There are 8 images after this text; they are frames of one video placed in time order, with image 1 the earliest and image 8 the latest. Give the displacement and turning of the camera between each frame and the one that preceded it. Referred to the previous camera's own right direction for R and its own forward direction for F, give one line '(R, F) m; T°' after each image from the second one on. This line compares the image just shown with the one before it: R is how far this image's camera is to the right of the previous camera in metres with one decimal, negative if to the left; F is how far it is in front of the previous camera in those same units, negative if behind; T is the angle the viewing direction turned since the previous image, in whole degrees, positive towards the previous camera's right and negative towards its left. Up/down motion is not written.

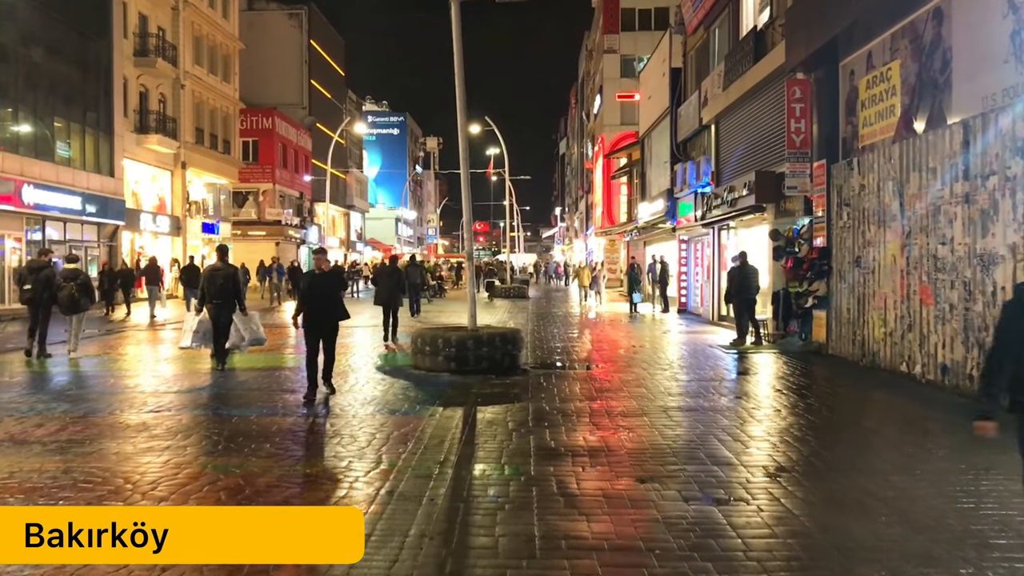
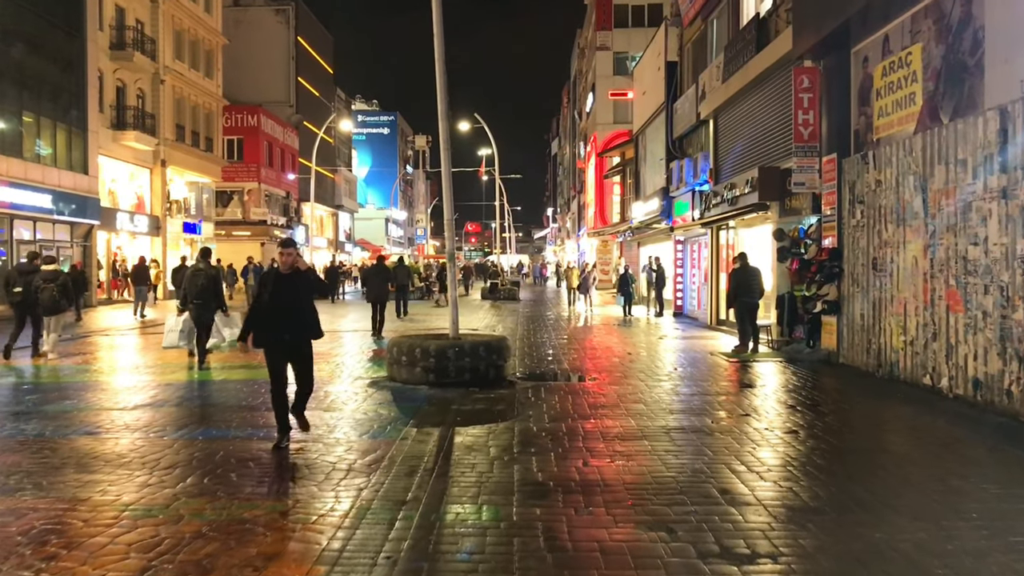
(+0.1, +0.9) m; +1°
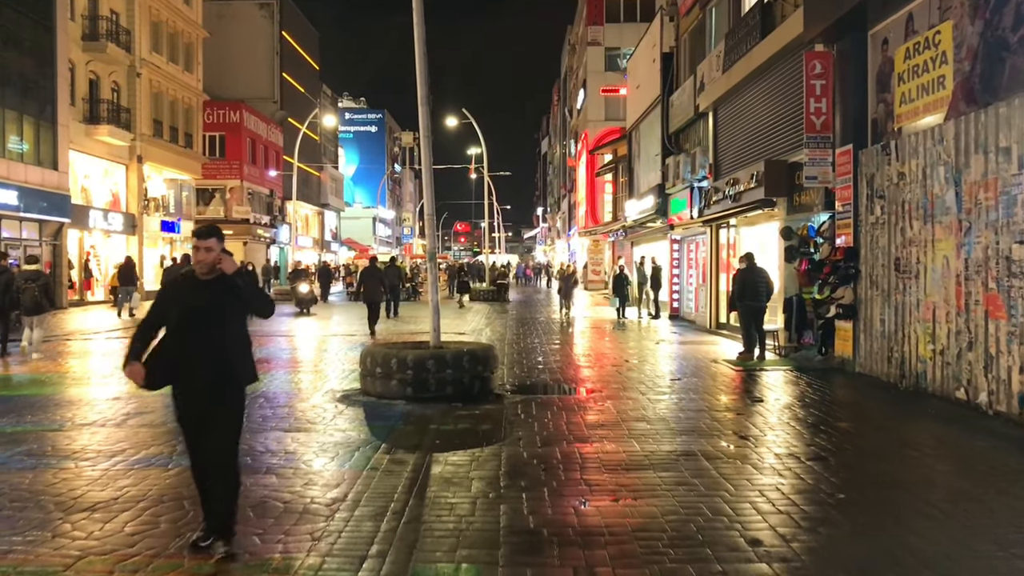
(0.0, +1.0) m; +1°
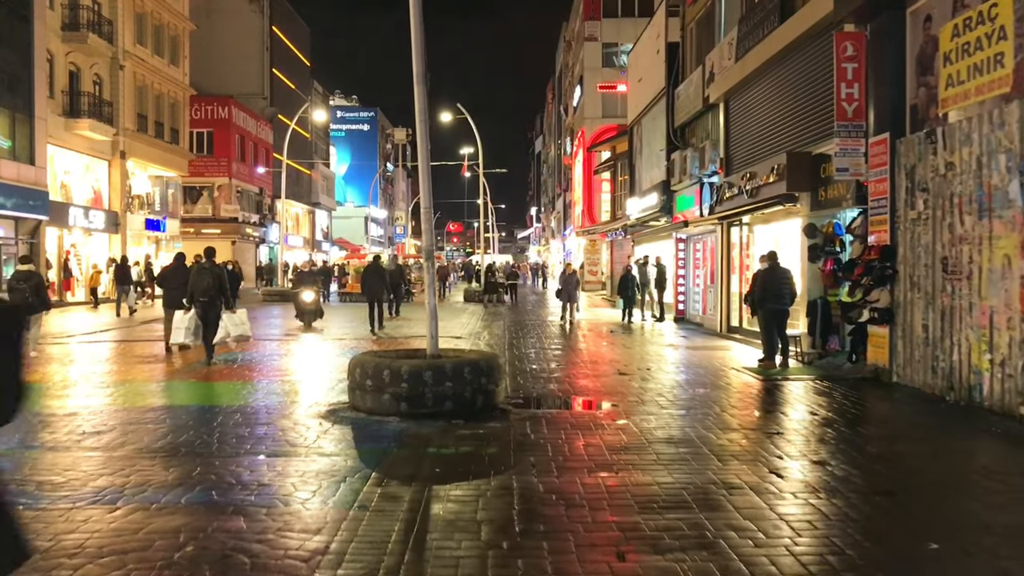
(-0.1, +1.0) m; +1°
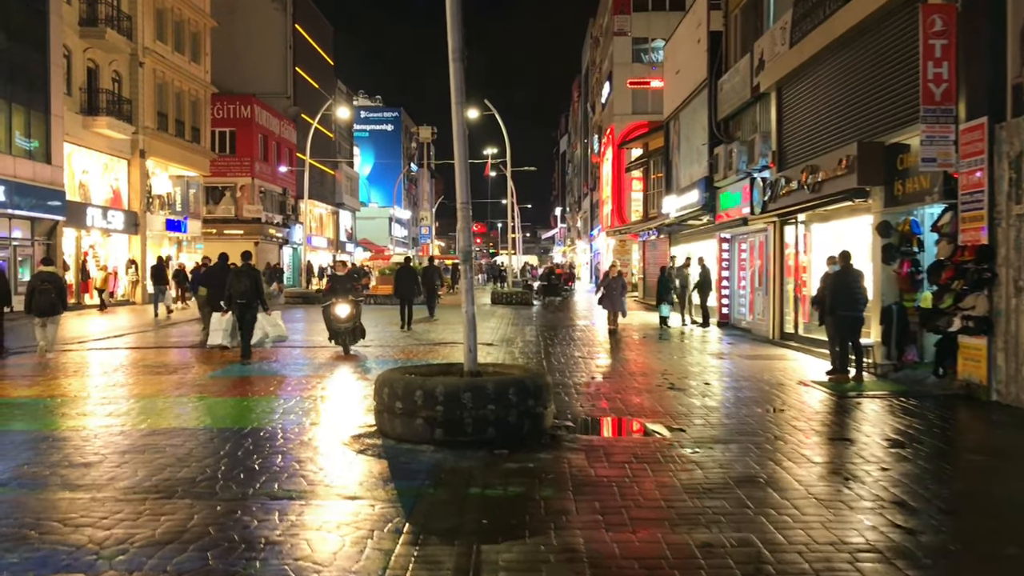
(-0.2, +1.1) m; -2°
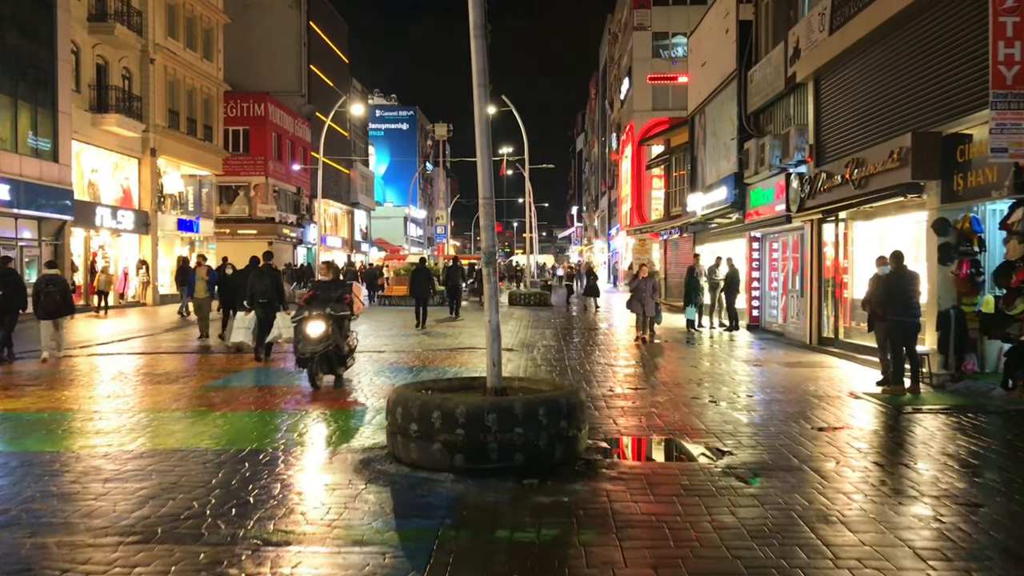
(-0.1, +0.8) m; -1°
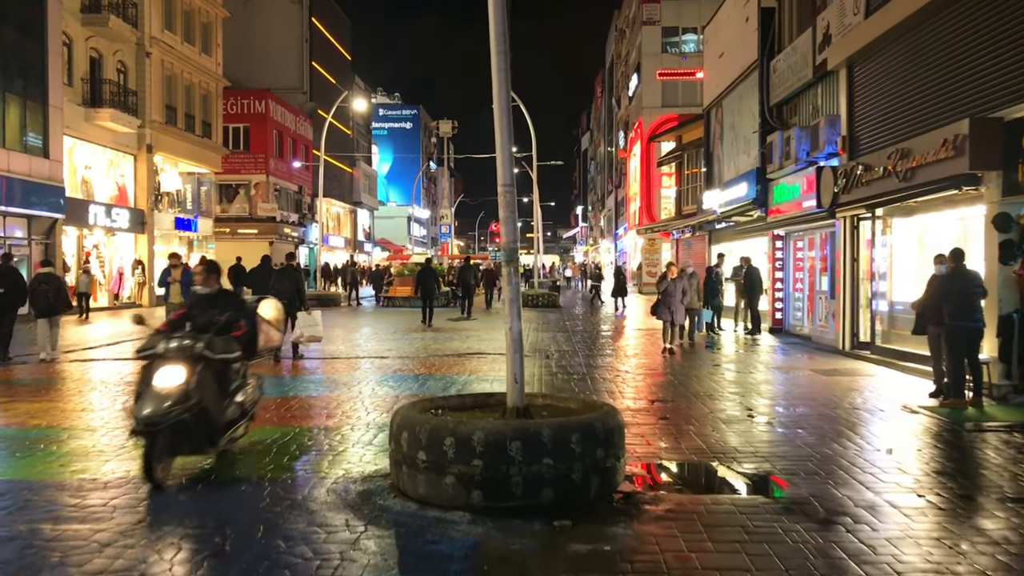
(-0.1, +0.9) m; 0°
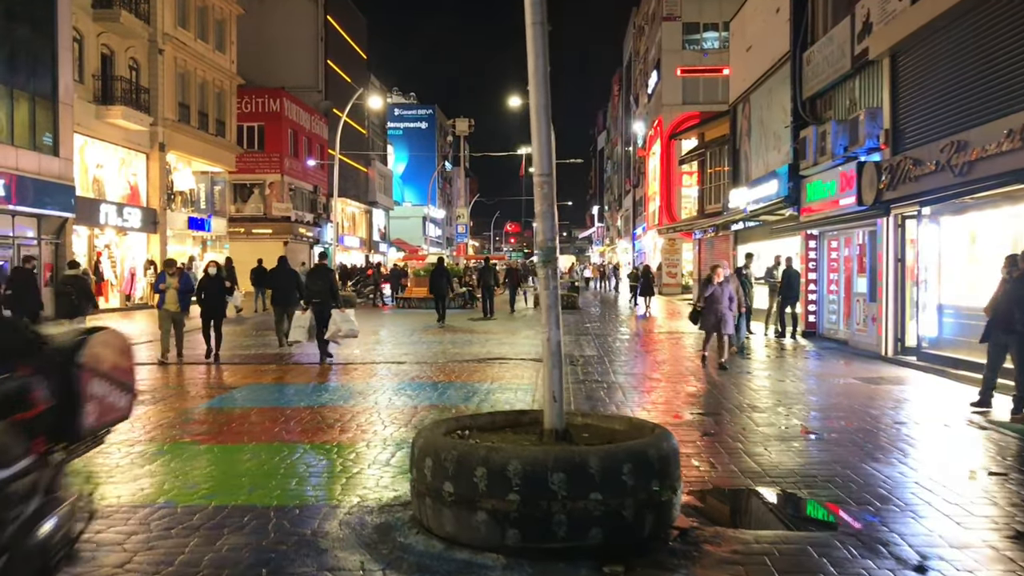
(-0.1, +0.7) m; -1°
